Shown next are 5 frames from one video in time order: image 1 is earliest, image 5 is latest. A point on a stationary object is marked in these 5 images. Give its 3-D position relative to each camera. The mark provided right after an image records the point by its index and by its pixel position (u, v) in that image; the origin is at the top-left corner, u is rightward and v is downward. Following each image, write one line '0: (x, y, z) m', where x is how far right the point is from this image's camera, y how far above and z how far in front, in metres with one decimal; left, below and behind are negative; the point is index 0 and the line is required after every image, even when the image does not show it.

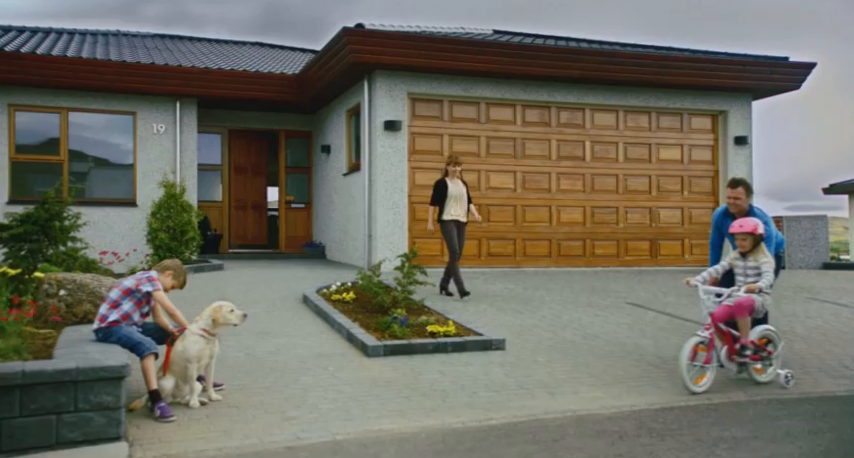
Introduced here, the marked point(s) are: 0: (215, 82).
0: (-4.0, +2.8, +14.0) m
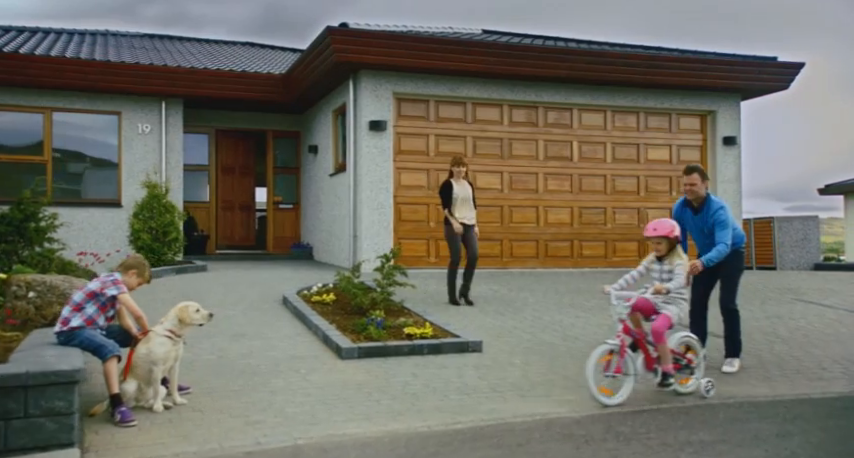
0: (-4.3, +2.8, +13.9) m
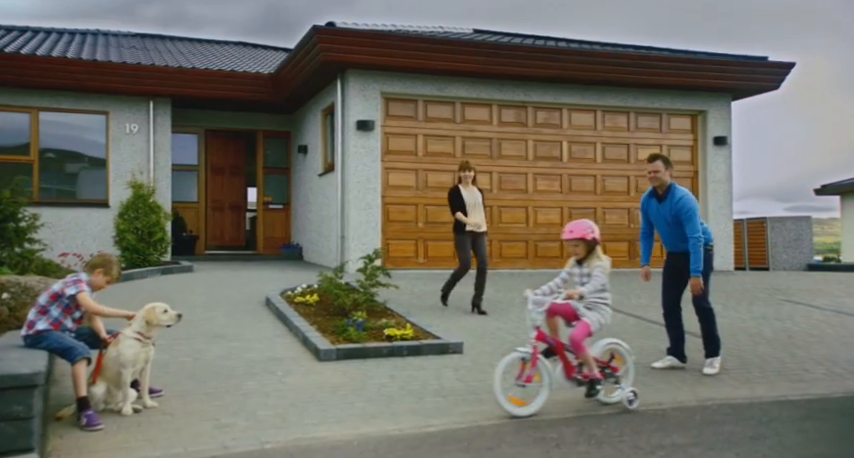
0: (-4.5, +2.8, +13.8) m
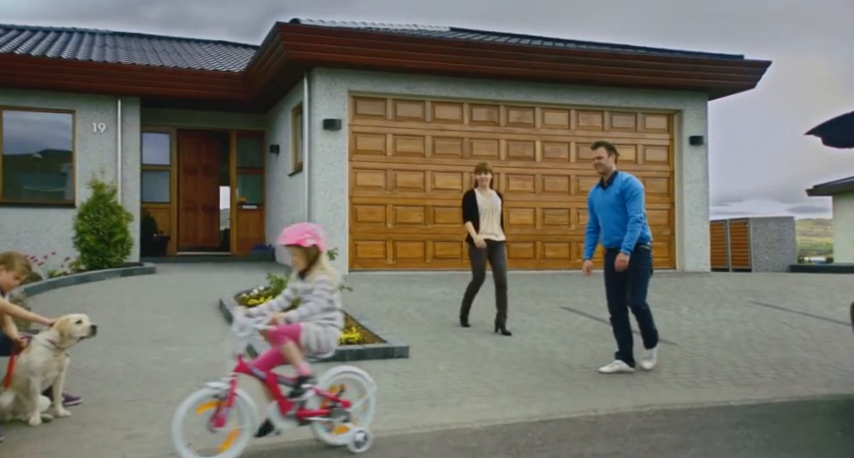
0: (-5.0, +2.8, +13.6) m
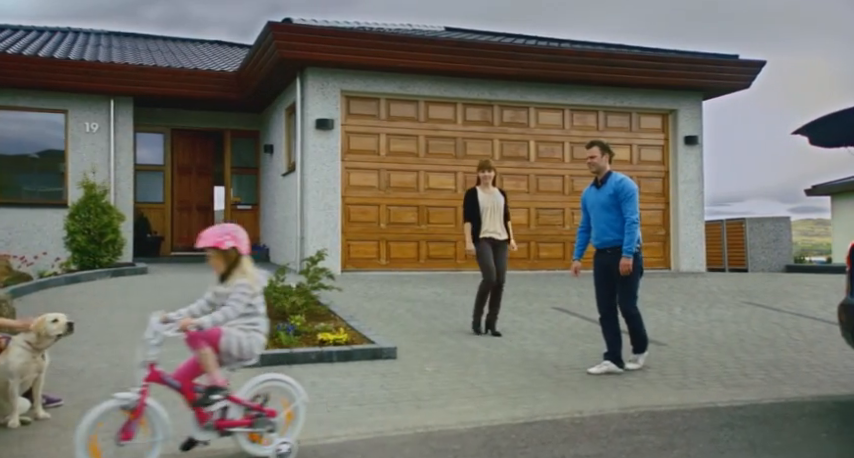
0: (-5.1, +2.8, +13.5) m
